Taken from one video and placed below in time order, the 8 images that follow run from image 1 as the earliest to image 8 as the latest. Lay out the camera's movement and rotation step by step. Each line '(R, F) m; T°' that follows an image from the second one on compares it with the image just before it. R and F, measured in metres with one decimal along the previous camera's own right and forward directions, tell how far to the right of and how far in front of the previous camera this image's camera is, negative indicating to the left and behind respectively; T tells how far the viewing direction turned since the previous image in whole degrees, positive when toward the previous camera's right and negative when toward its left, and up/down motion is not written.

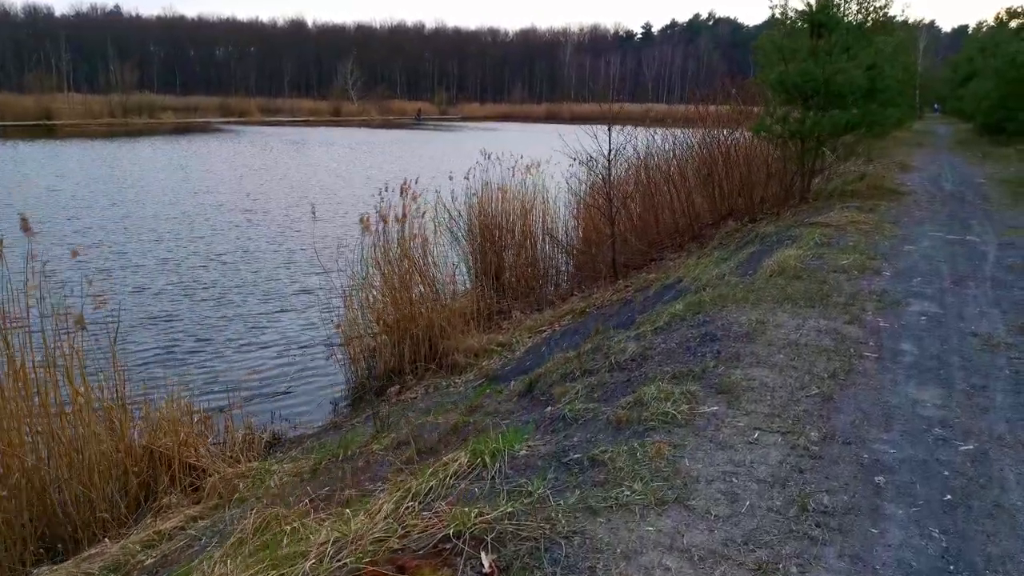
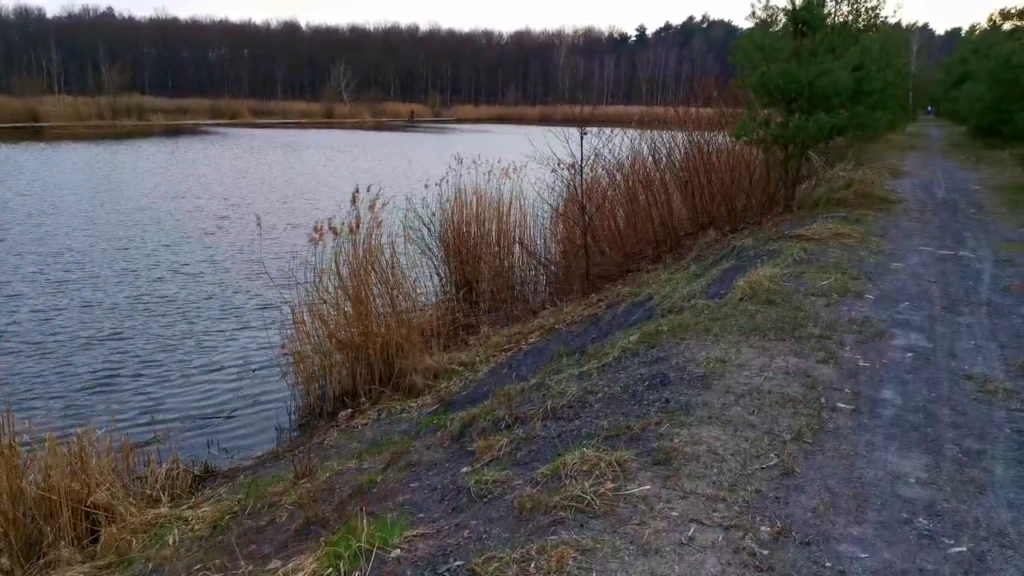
(+0.4, +0.6) m; 0°
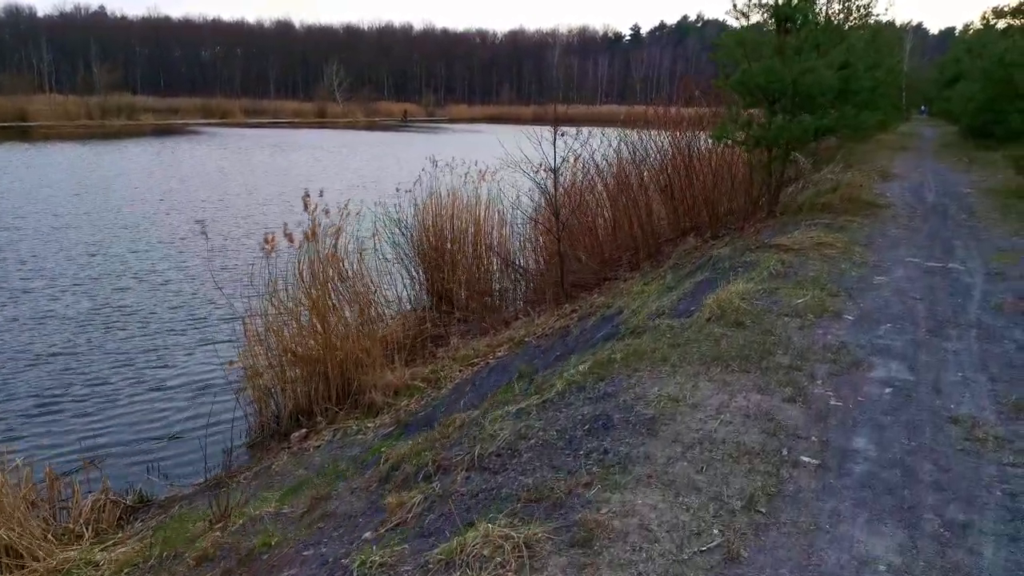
(+0.3, +0.5) m; 0°
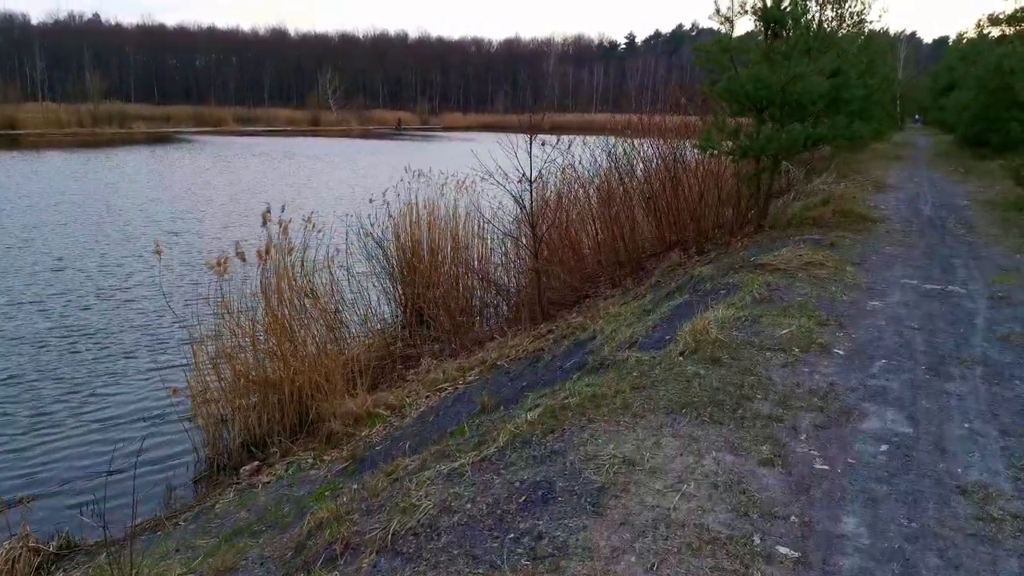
(+0.3, +0.6) m; 0°
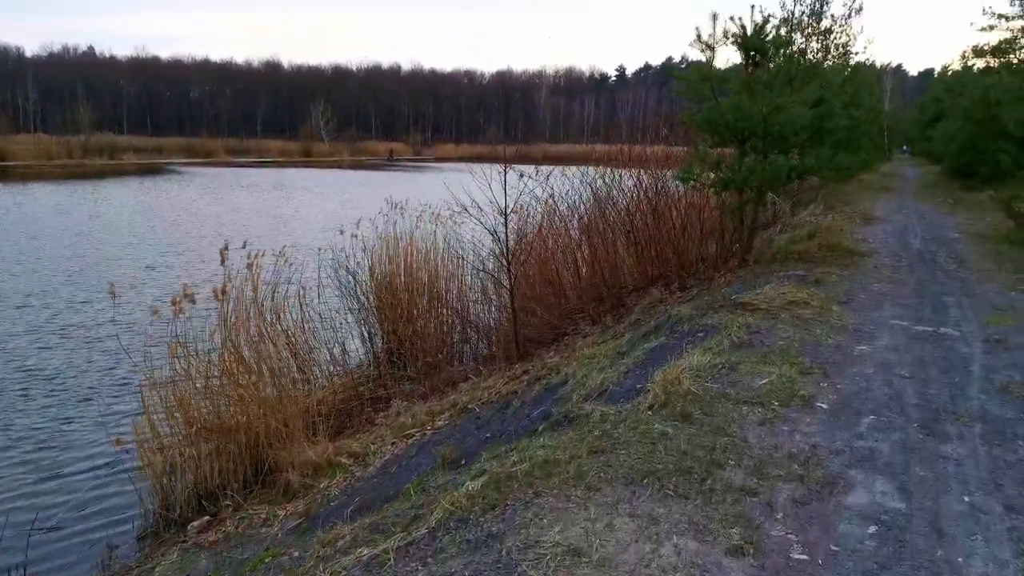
(+0.2, +0.4) m; +1°
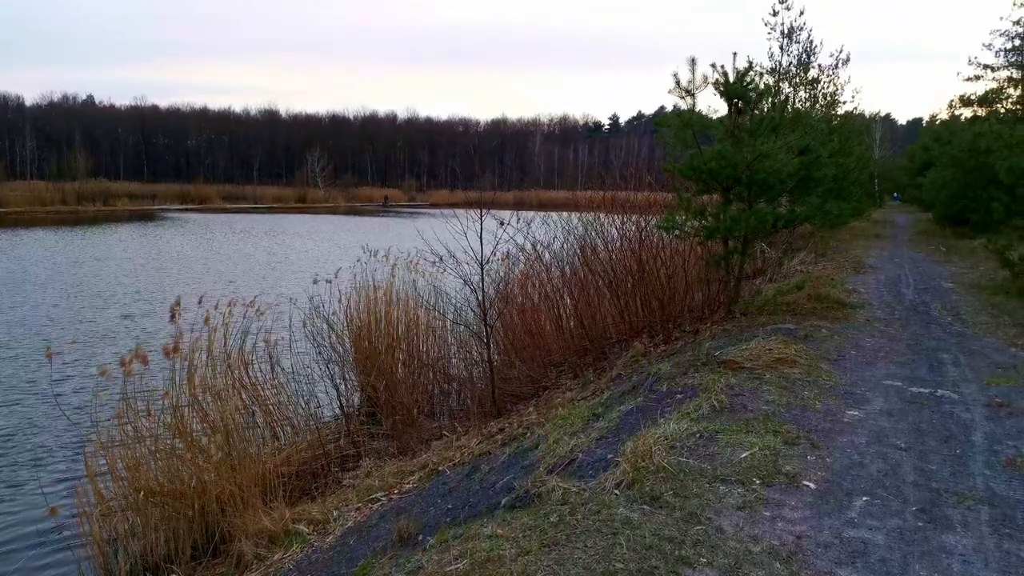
(+0.2, +0.4) m; 0°
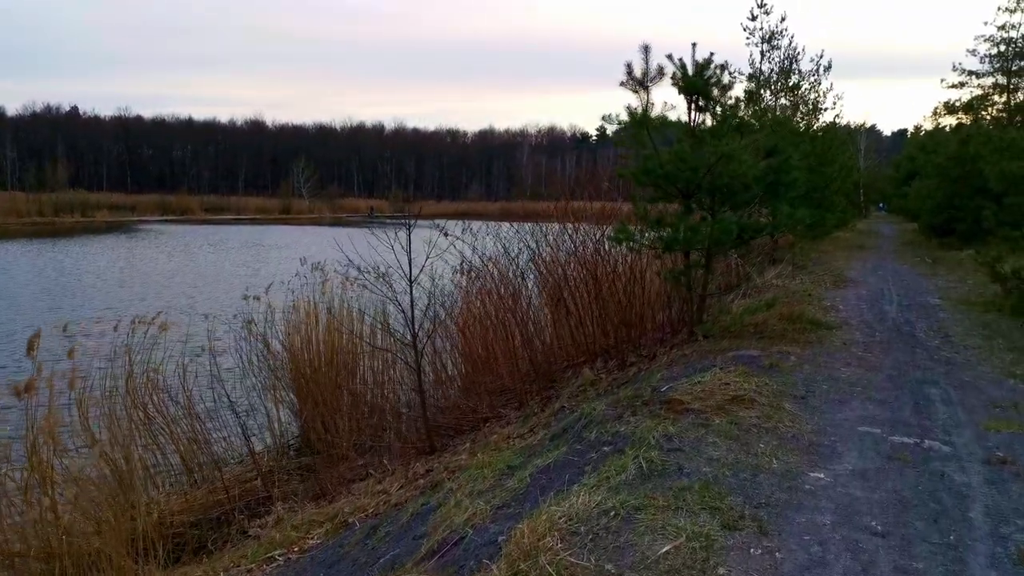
(+0.6, +1.0) m; +1°
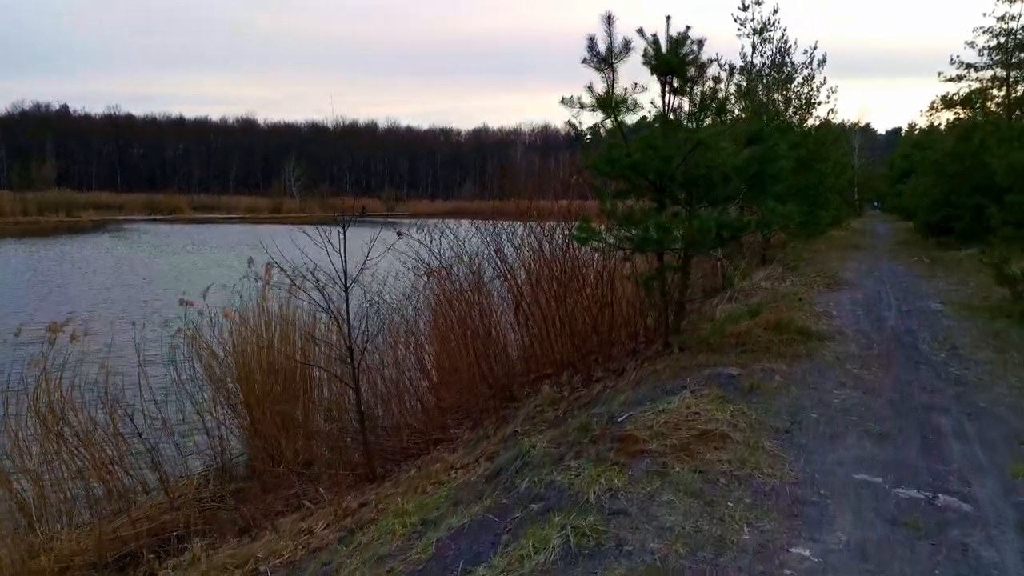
(+0.4, +0.9) m; 0°
